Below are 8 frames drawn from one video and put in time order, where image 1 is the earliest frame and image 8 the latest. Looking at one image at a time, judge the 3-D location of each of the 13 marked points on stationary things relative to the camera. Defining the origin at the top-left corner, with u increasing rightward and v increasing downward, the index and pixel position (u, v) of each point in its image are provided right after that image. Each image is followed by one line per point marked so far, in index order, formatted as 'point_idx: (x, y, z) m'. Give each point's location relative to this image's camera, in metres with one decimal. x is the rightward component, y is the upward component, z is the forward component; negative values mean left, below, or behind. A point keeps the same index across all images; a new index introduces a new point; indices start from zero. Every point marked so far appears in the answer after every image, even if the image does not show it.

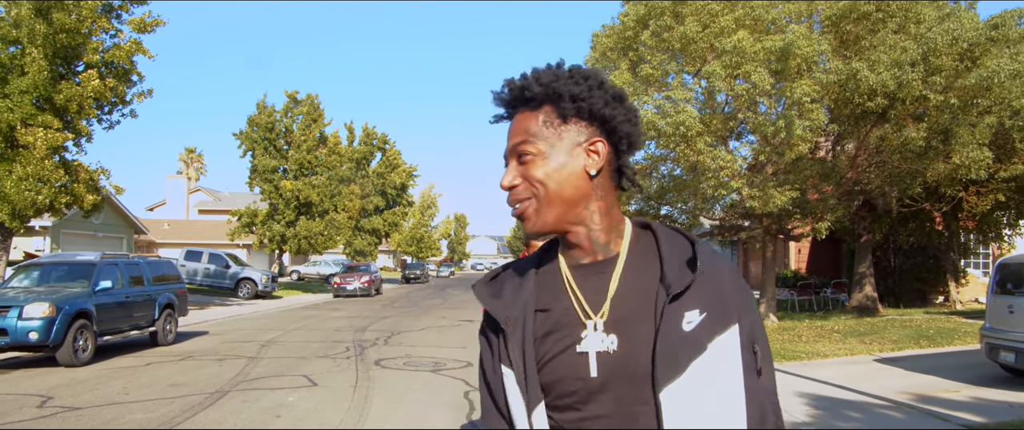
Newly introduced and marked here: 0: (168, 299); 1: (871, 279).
0: (-7.0, -1.7, +15.2) m
1: (+9.3, -1.7, +19.4) m
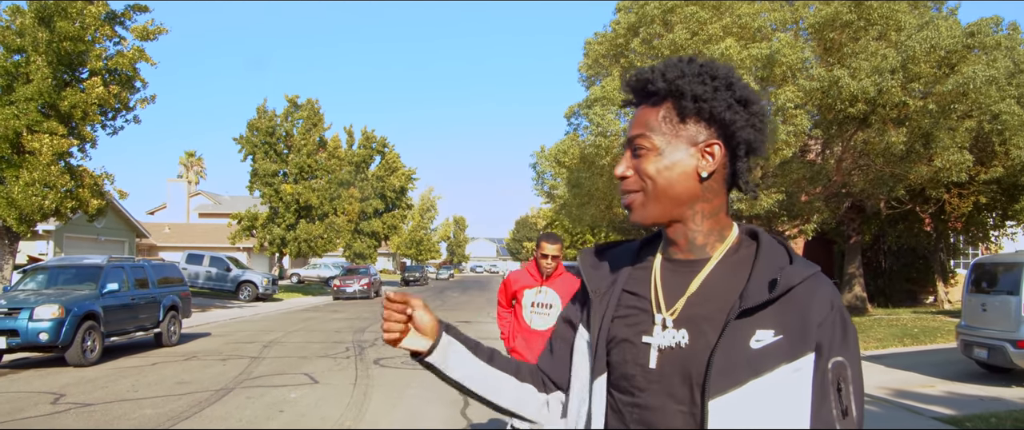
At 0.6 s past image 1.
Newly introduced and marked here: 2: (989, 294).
0: (-7.1, -1.8, +15.6) m
1: (+9.2, -1.7, +19.8) m
2: (+6.3, -1.0, +9.8) m
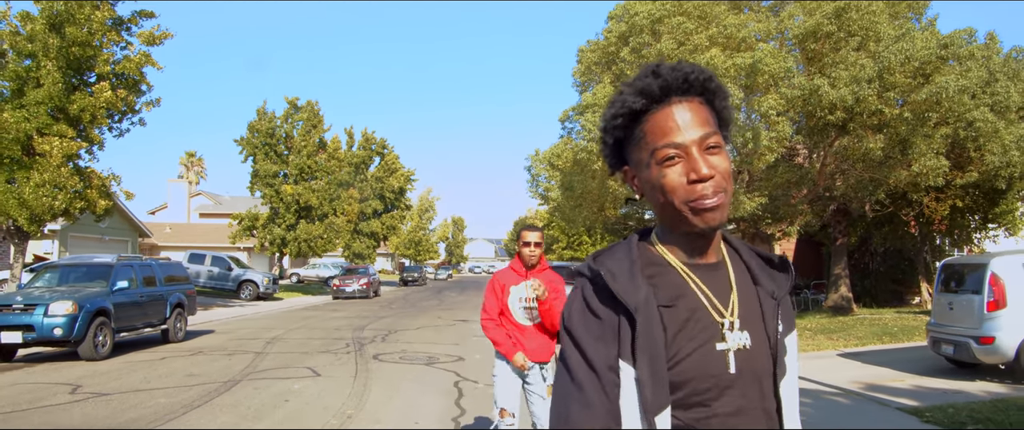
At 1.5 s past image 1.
0: (-7.2, -1.8, +16.2) m
1: (+9.1, -1.8, +20.4) m
2: (+6.2, -1.1, +10.4) m
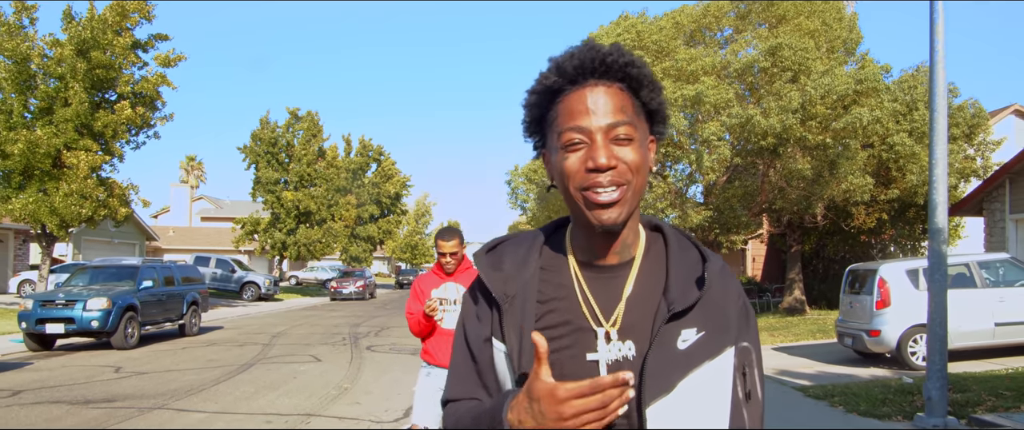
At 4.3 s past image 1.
0: (-7.7, -2.0, +18.1) m
1: (+8.6, -2.1, +22.4) m
2: (+5.7, -1.3, +12.4) m
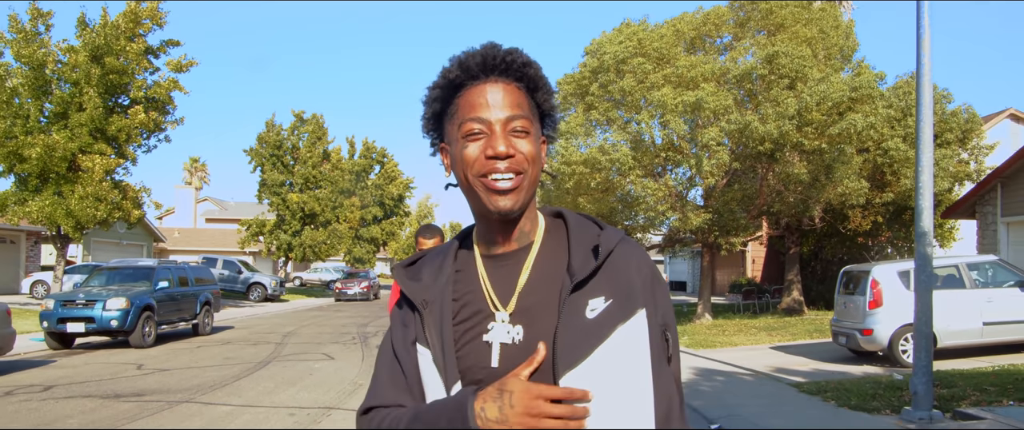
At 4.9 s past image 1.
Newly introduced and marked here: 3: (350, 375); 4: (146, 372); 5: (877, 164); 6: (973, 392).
0: (-7.6, -2.1, +18.6) m
1: (+8.7, -2.2, +22.8) m
2: (+5.8, -1.4, +12.8) m
3: (-2.5, -2.4, +11.4) m
4: (-5.6, -2.4, +11.5) m
5: (+8.5, +1.2, +17.5) m
6: (+5.8, -2.2, +9.3) m
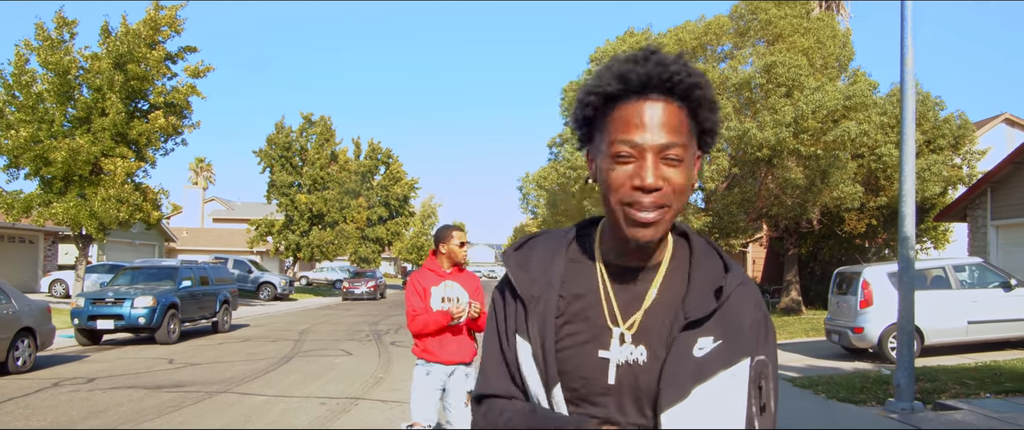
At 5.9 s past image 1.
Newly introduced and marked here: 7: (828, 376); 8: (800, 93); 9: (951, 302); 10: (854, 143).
0: (-7.4, -2.1, +19.3) m
1: (+8.9, -2.2, +23.5) m
2: (+6.0, -1.4, +13.5) m
3: (-2.3, -2.5, +12.1) m
4: (-5.5, -2.5, +12.2) m
5: (+8.7, +1.1, +18.2) m
6: (+5.9, -2.3, +10.0) m
7: (+4.9, -2.5, +11.6) m
8: (+6.4, +2.7, +16.6) m
9: (+7.4, -1.5, +12.6) m
10: (+7.5, +1.6, +16.3) m
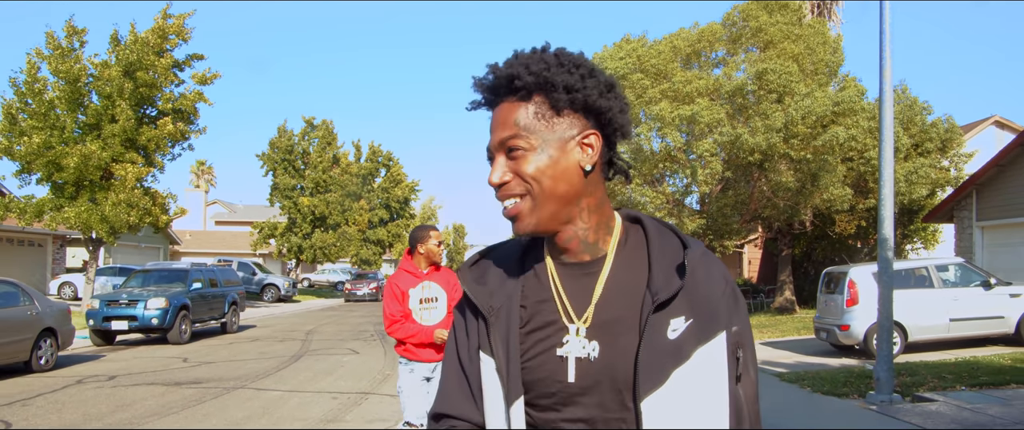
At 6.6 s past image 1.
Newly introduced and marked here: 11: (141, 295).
0: (-7.4, -2.2, +19.9) m
1: (+8.9, -2.3, +24.0) m
2: (+6.0, -1.5, +14.1) m
3: (-2.3, -2.6, +12.6) m
4: (-5.5, -2.6, +12.8) m
5: (+8.7, +1.1, +18.7) m
6: (+5.9, -2.3, +10.6) m
7: (+4.9, -2.5, +12.1) m
8: (+6.4, +2.6, +17.2) m
9: (+7.4, -1.5, +13.2) m
10: (+7.5, +1.5, +16.8) m
11: (-8.1, -1.8, +16.3) m
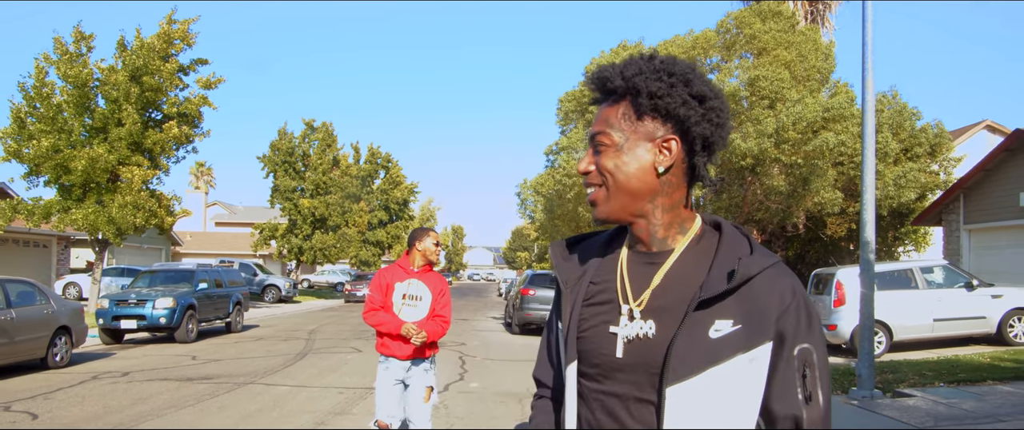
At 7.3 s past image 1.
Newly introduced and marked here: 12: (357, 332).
0: (-7.5, -2.3, +20.3) m
1: (+8.9, -2.4, +24.5) m
2: (+6.0, -1.5, +14.5) m
3: (-2.3, -2.6, +13.0) m
4: (-5.5, -2.6, +13.2) m
5: (+8.7, +1.0, +19.2) m
6: (+5.9, -2.4, +11.0) m
7: (+4.9, -2.6, +12.6) m
8: (+6.4, +2.6, +17.6) m
9: (+7.4, -1.6, +13.6) m
10: (+7.5, +1.5, +17.3) m
11: (-8.2, -1.8, +16.7) m
12: (-4.1, -3.1, +20.0) m
